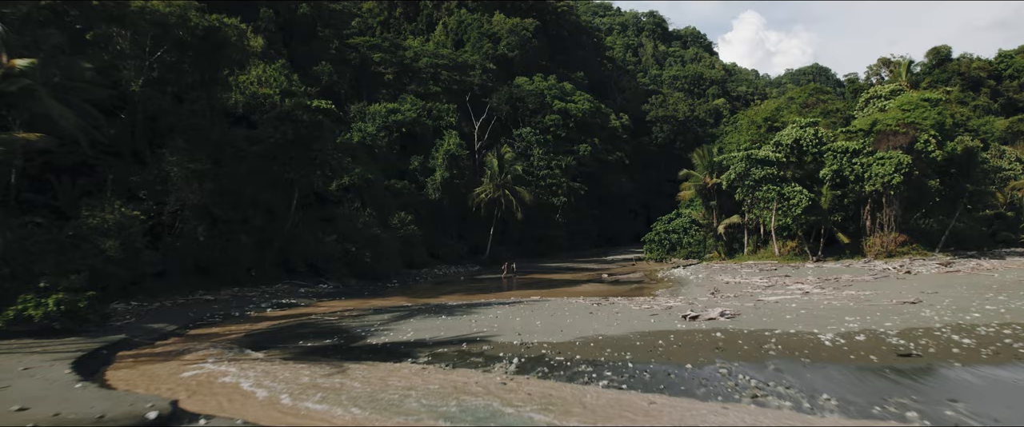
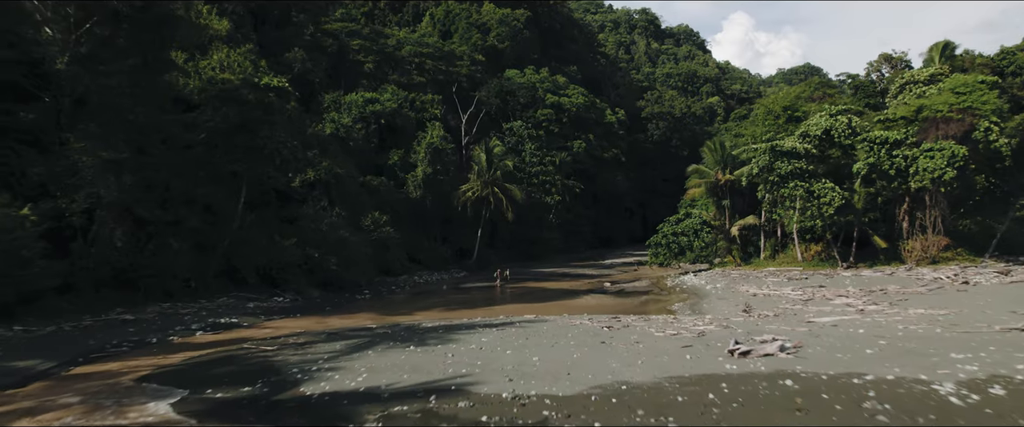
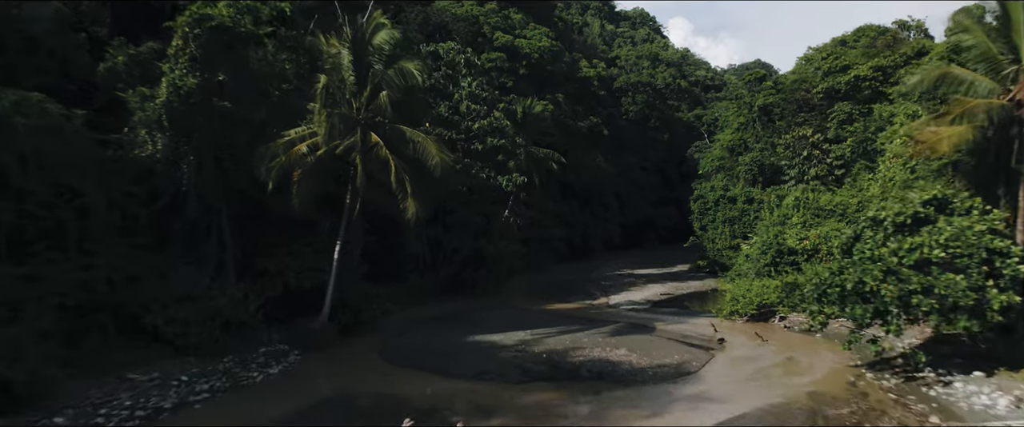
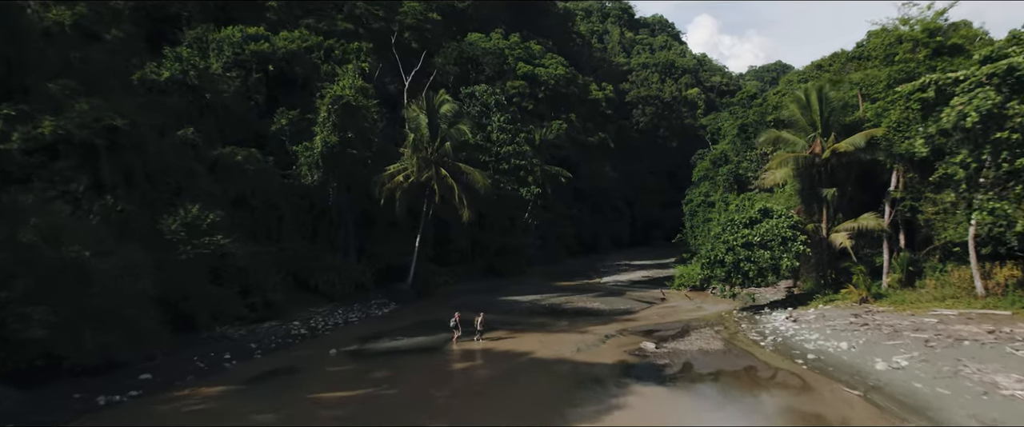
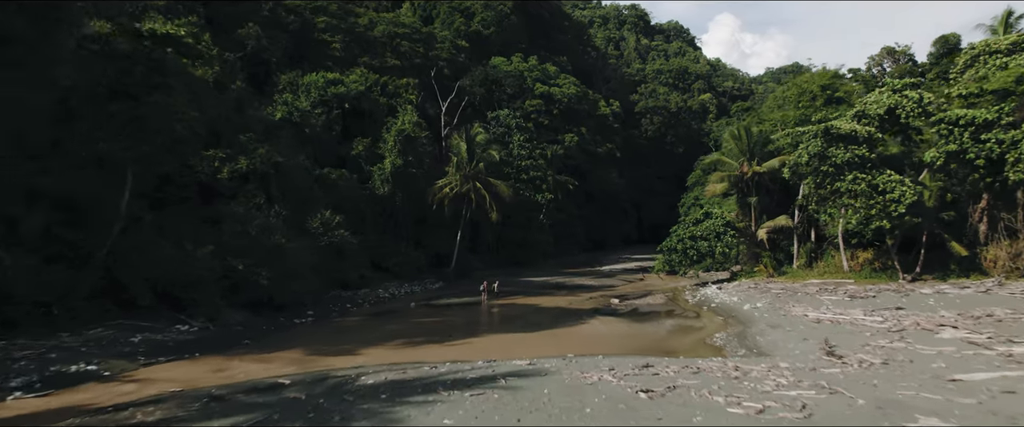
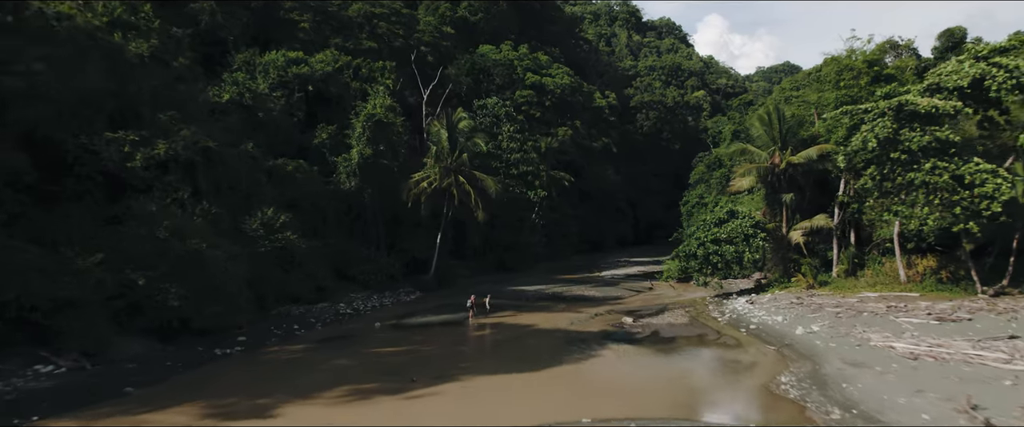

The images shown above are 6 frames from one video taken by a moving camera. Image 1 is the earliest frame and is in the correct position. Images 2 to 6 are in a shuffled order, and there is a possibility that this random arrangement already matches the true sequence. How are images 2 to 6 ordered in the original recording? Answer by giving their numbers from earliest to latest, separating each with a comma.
2, 5, 6, 4, 3
